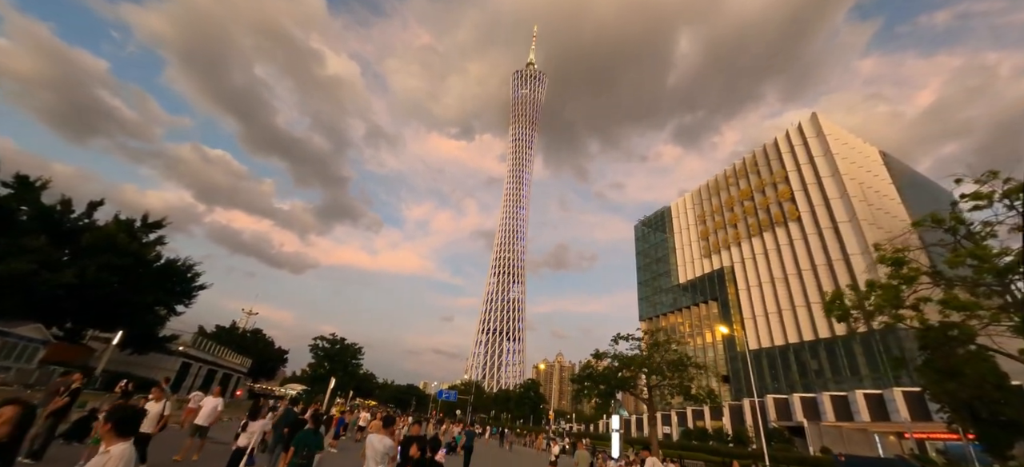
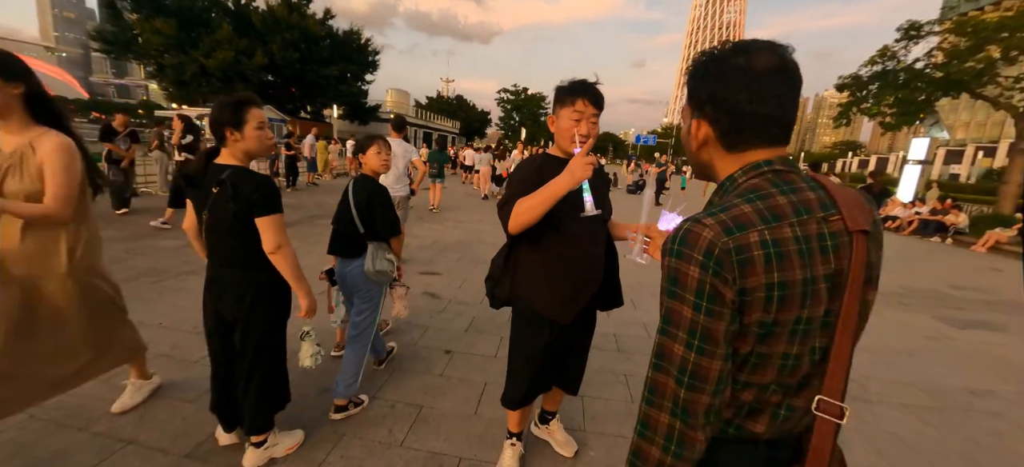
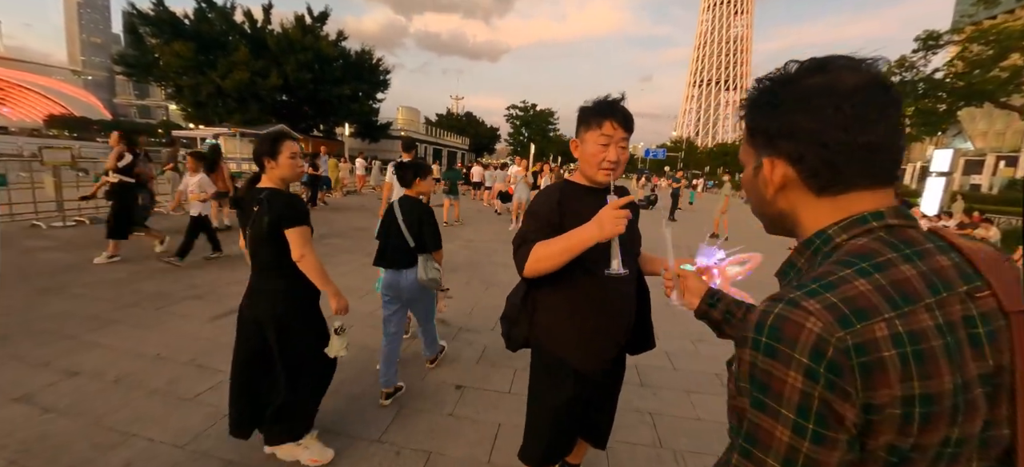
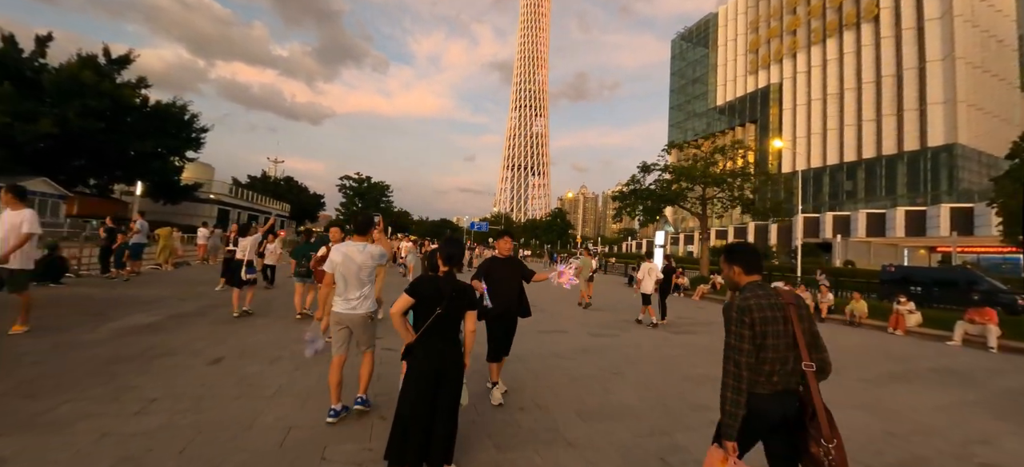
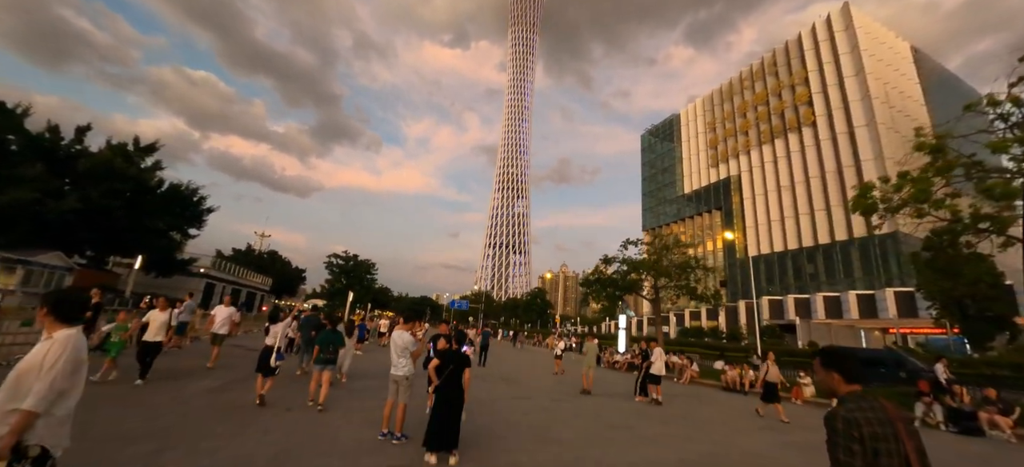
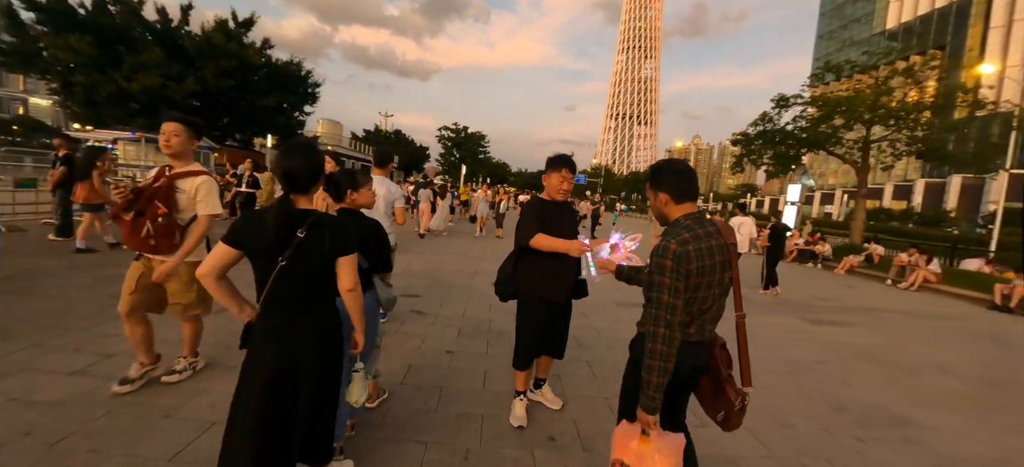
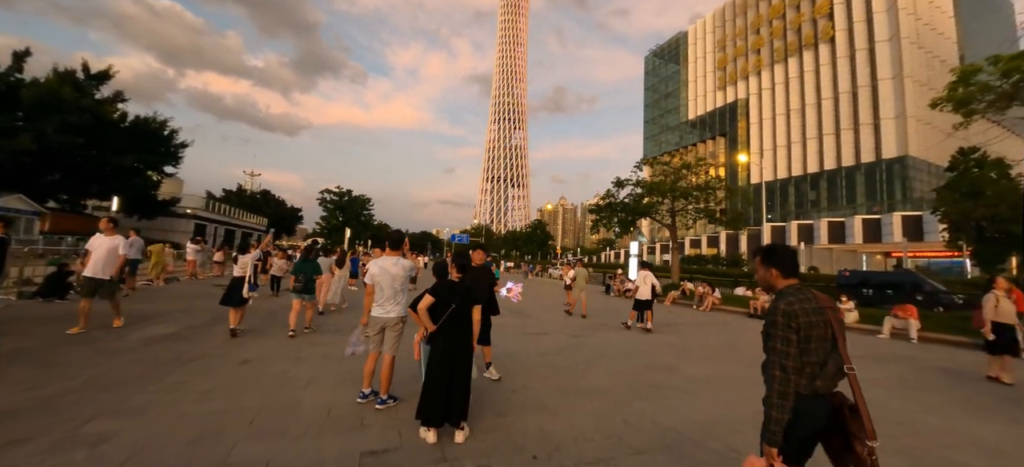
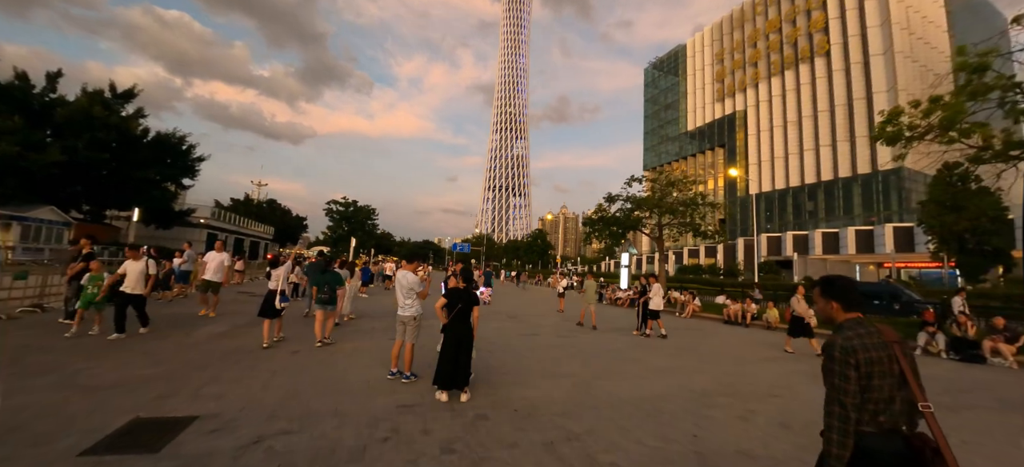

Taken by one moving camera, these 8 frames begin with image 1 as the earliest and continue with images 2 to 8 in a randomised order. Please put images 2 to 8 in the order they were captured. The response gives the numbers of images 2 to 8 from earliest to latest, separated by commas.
5, 8, 7, 4, 6, 2, 3
